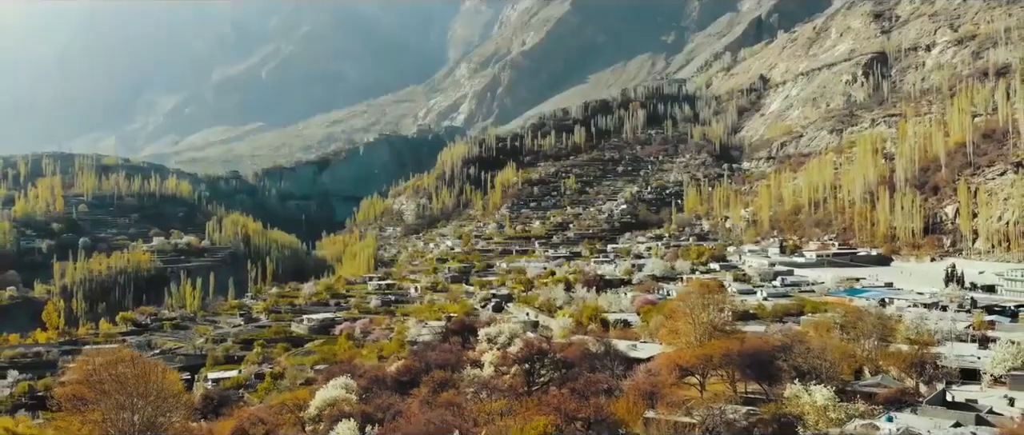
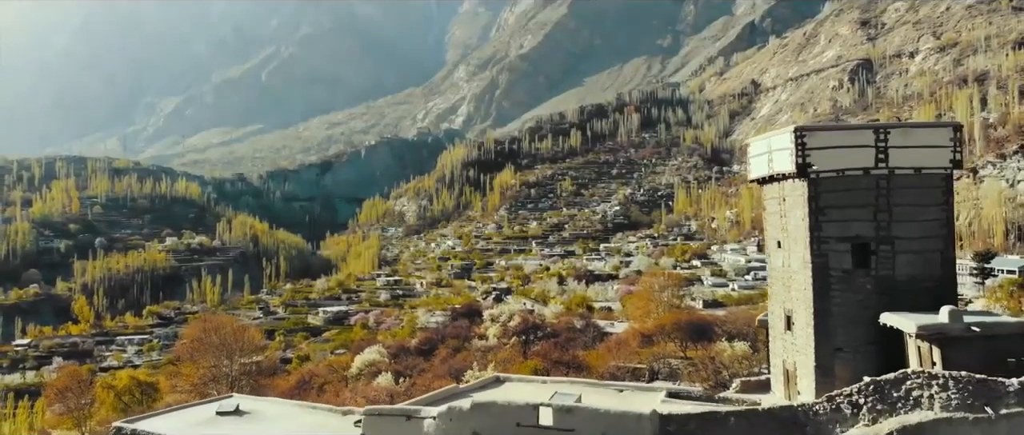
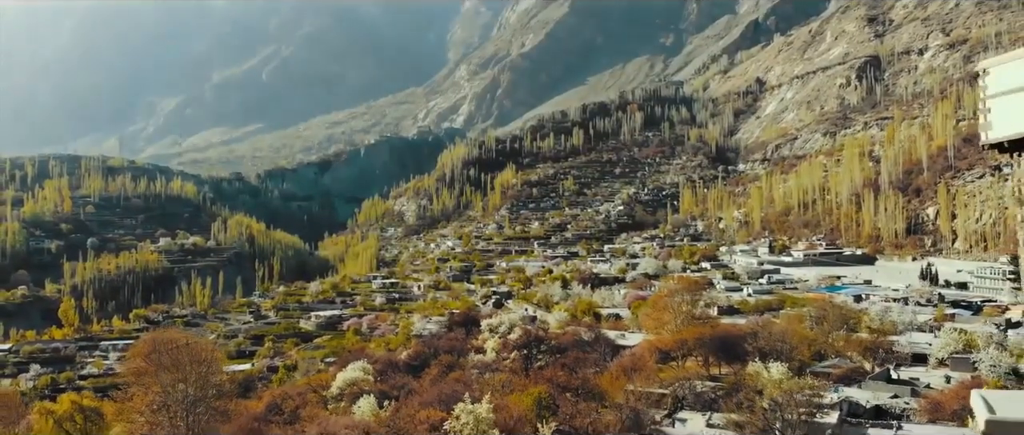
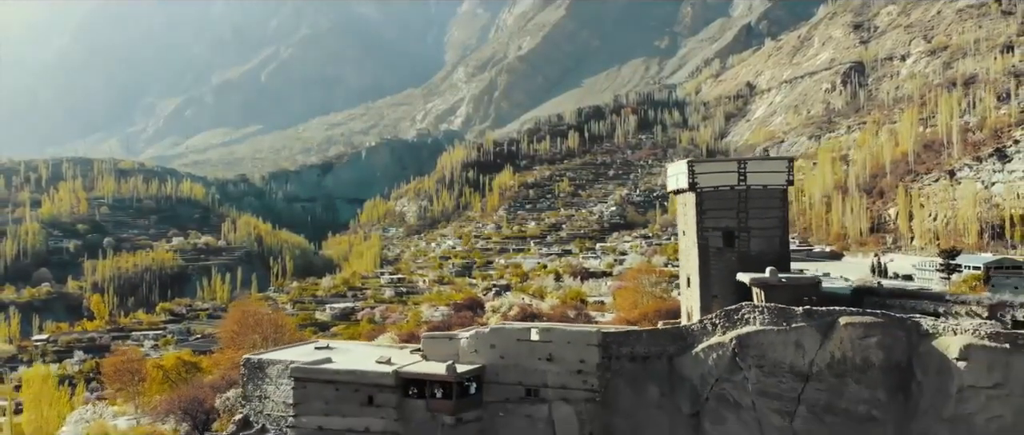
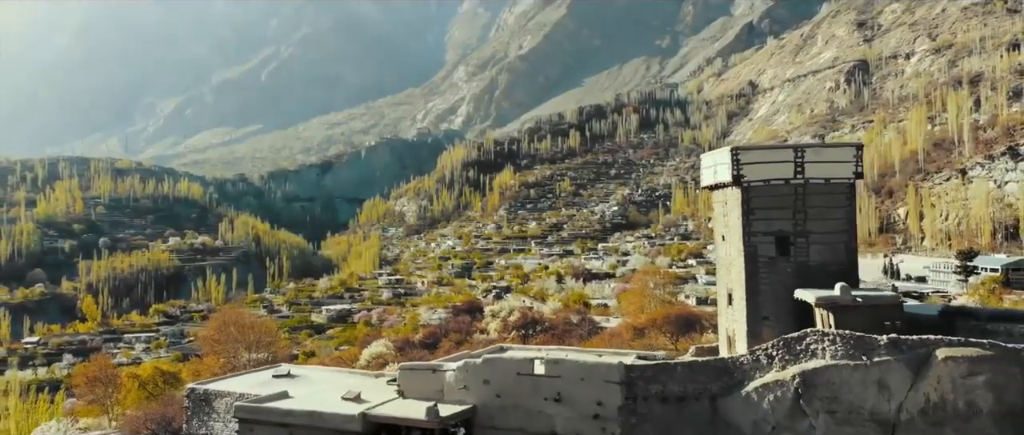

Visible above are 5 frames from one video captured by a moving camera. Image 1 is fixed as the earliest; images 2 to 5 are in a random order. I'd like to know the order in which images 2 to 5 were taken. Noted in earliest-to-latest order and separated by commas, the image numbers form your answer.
3, 2, 5, 4
